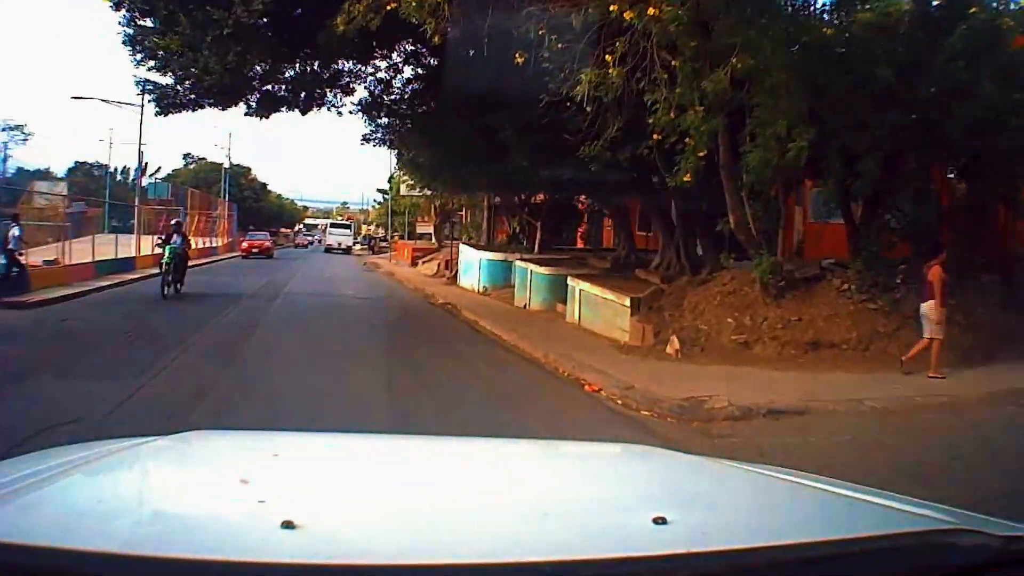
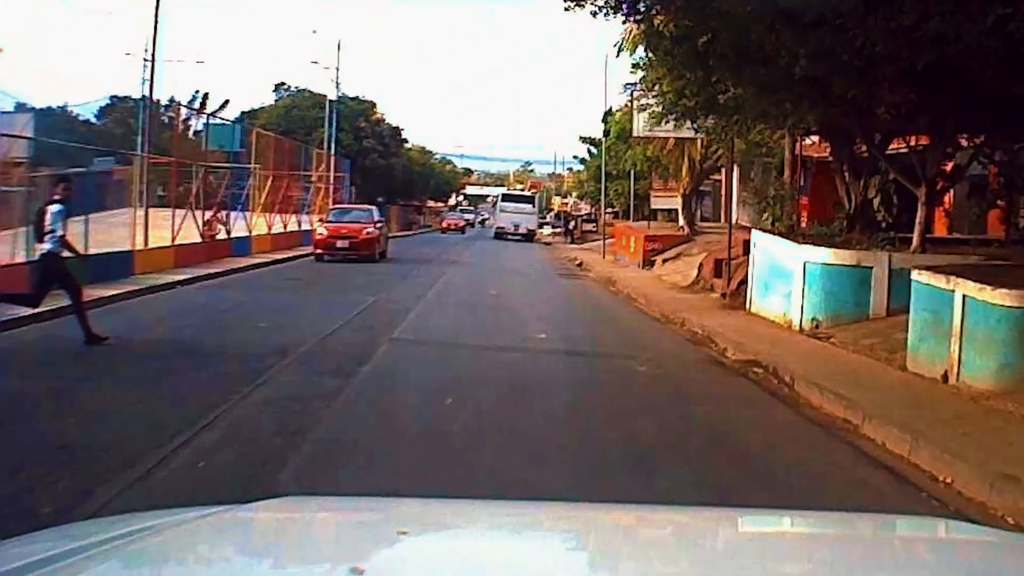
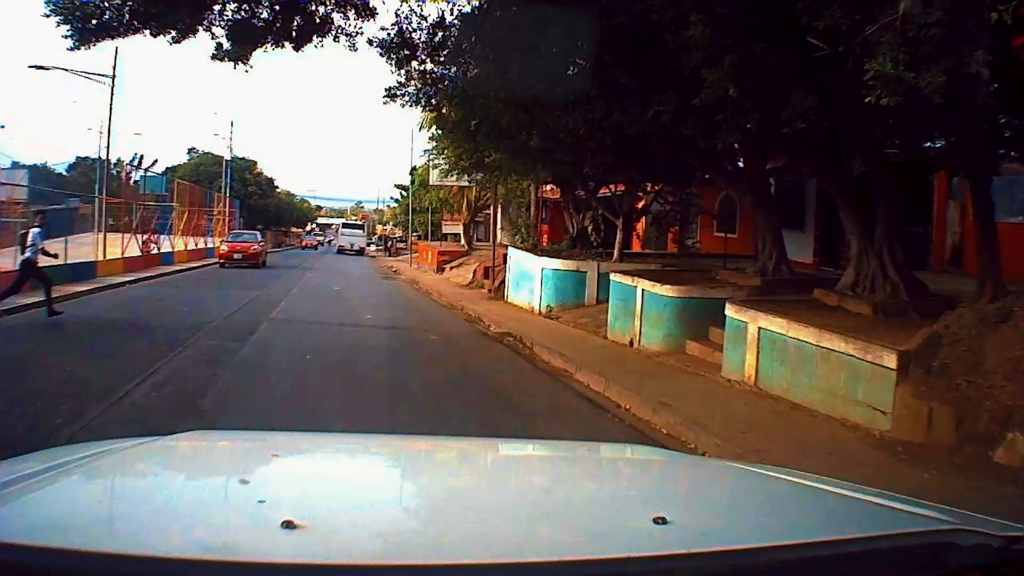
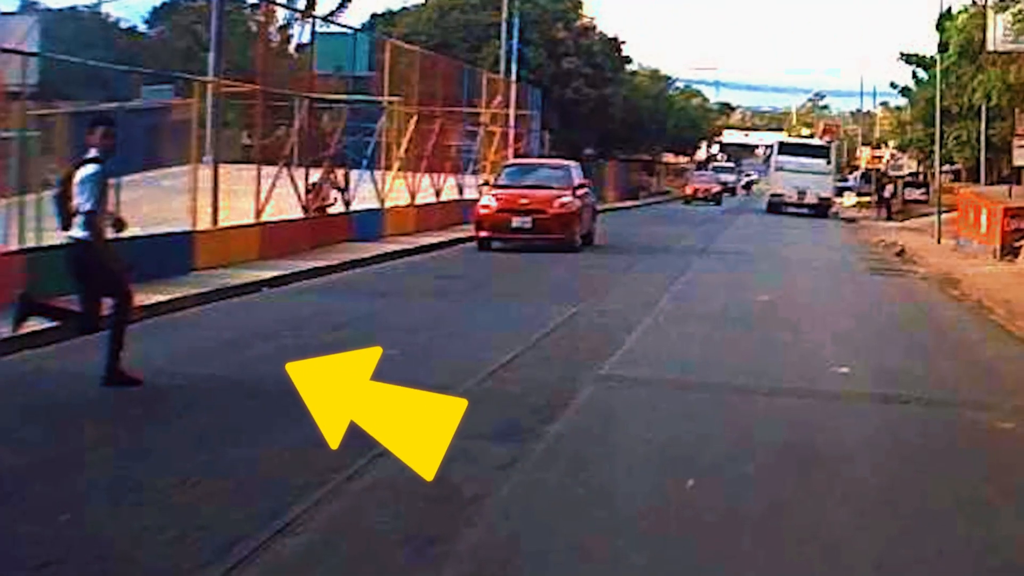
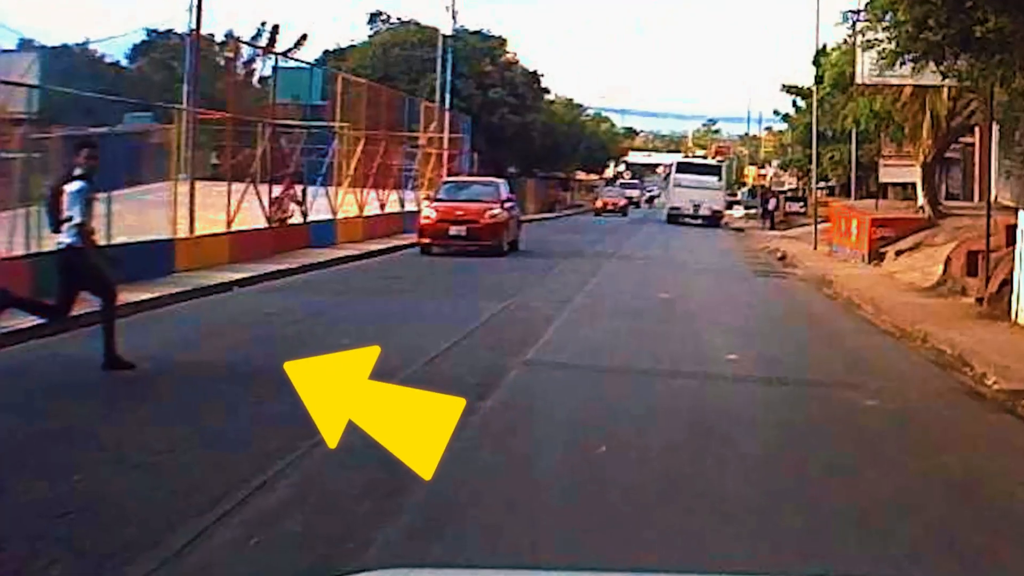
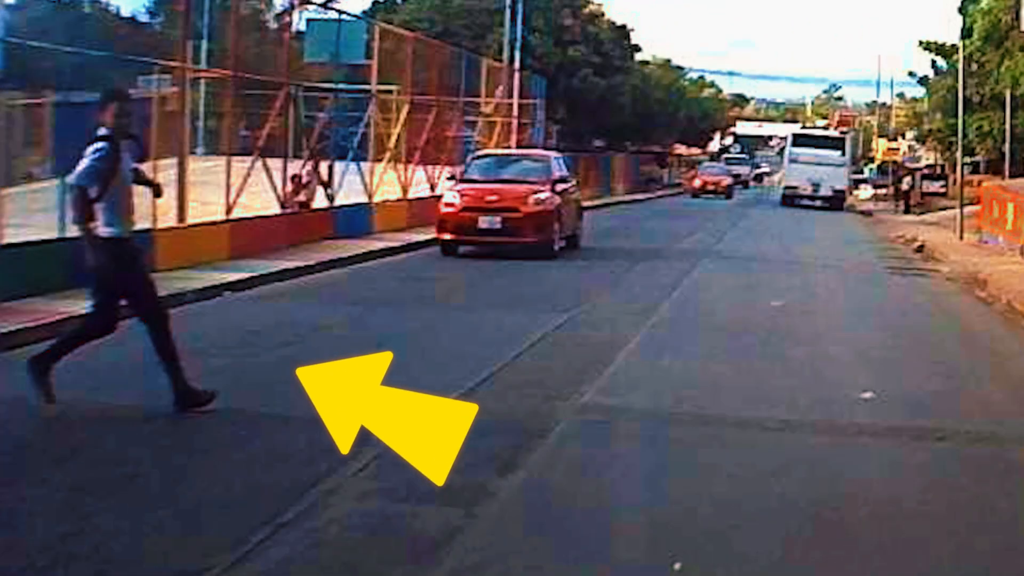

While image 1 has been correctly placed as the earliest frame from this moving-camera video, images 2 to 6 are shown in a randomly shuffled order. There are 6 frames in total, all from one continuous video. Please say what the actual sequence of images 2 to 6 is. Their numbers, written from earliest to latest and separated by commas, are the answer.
3, 2, 5, 4, 6
